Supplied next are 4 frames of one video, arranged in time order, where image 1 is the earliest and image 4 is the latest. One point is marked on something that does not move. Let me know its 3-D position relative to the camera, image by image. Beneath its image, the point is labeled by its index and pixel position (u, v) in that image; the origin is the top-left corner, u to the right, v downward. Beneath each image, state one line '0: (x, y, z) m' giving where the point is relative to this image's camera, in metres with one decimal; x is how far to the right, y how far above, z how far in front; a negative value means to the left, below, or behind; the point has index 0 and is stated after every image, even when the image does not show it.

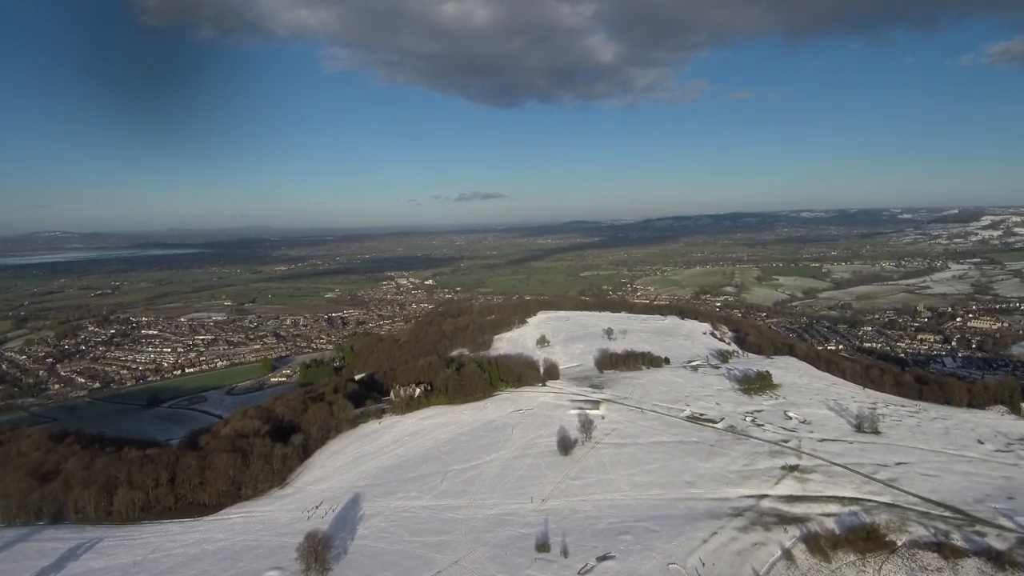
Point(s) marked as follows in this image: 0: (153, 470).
0: (-10.6, -5.4, +17.5) m
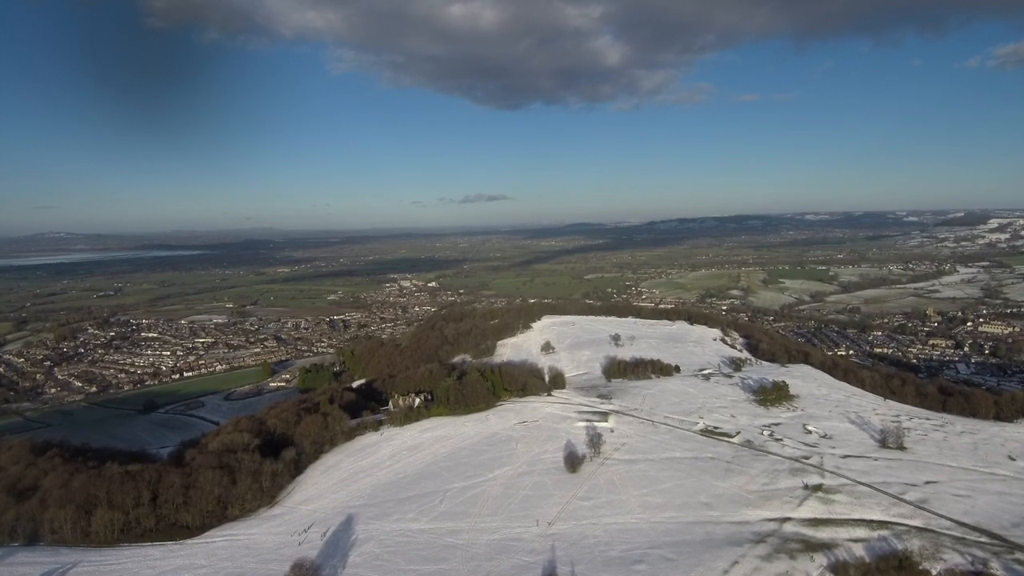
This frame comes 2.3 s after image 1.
0: (-10.4, -5.5, +16.5) m
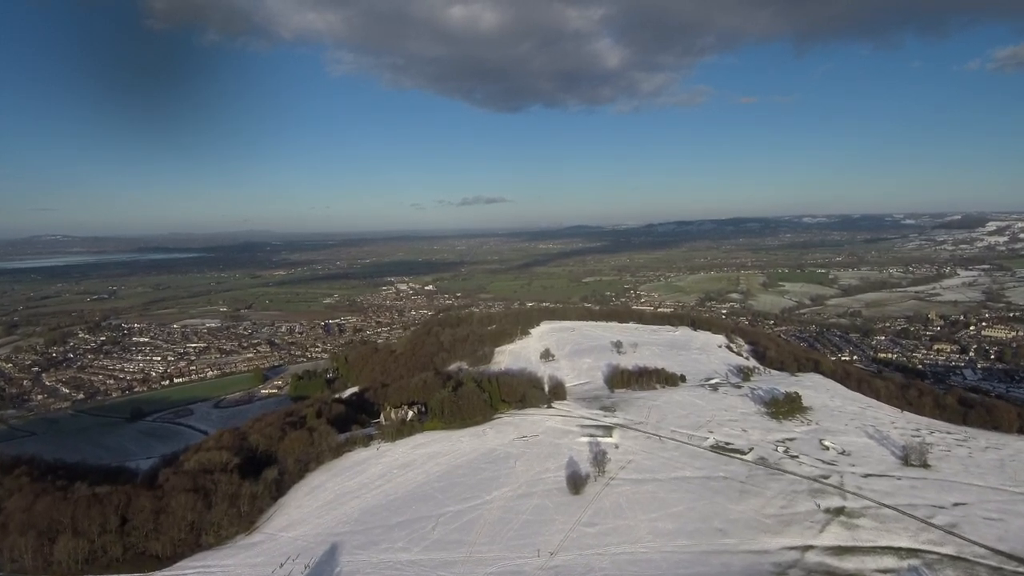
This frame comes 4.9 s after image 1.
0: (-10.5, -5.7, +15.2) m
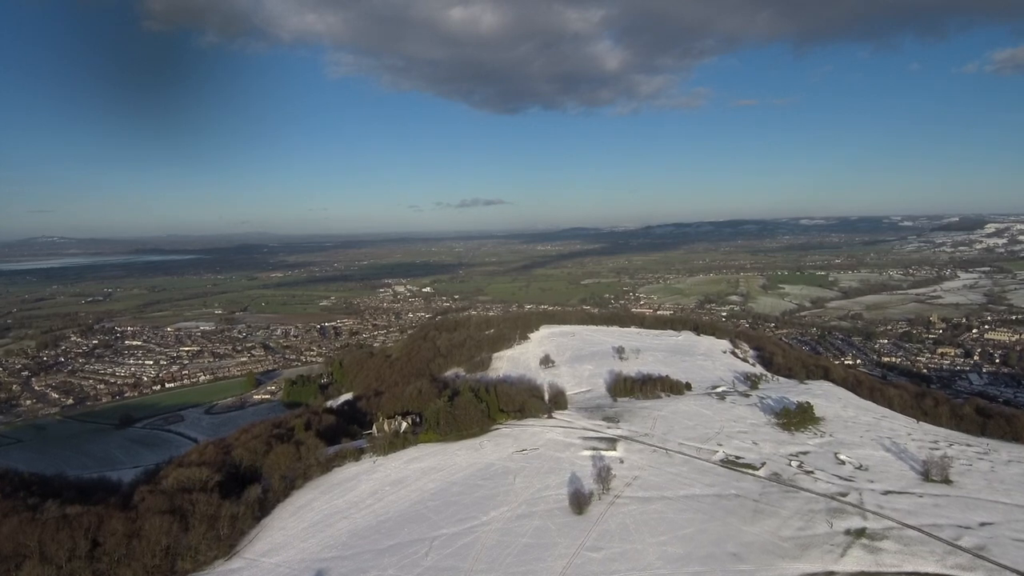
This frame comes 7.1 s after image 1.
0: (-10.5, -5.9, +14.1) m
